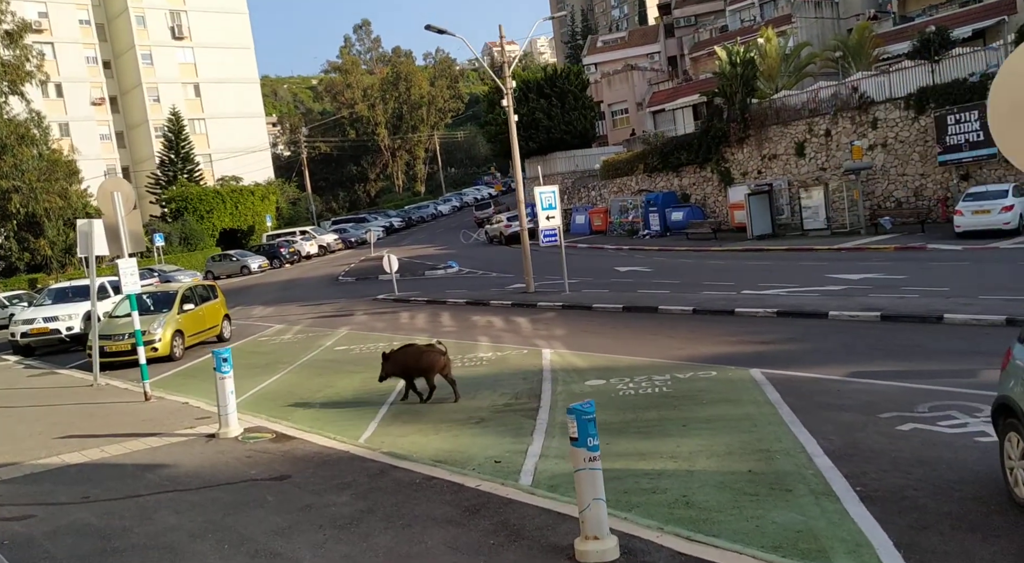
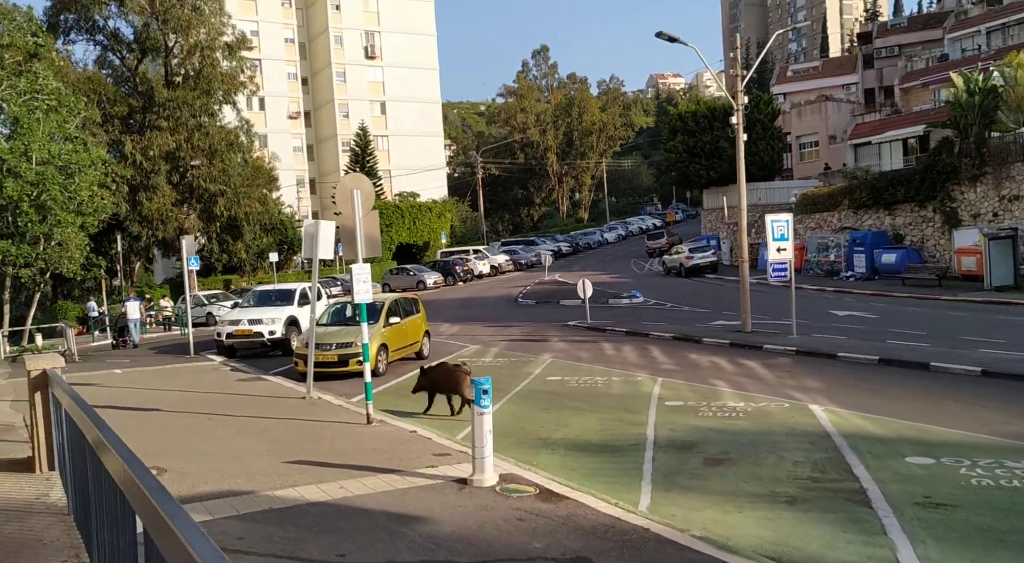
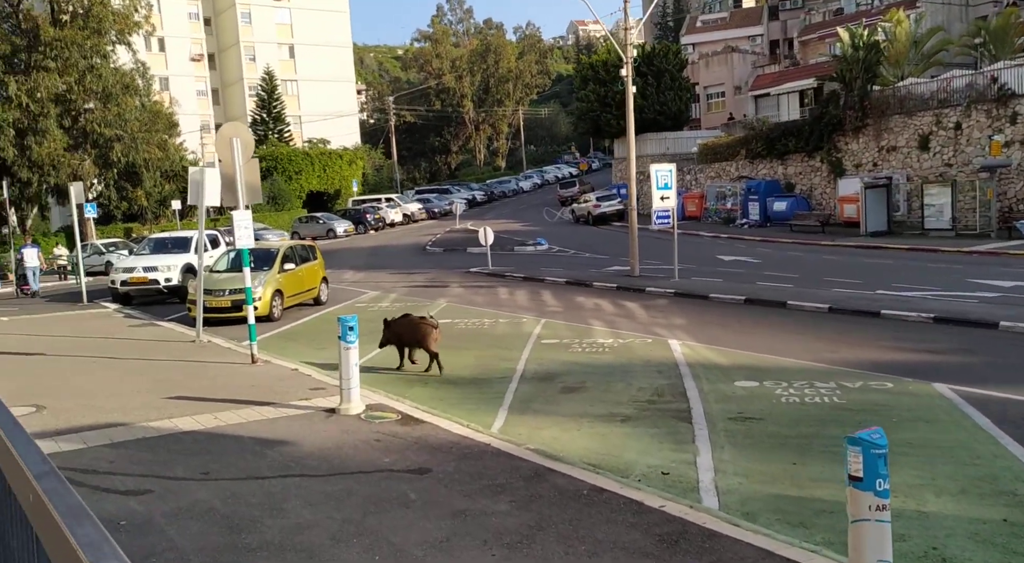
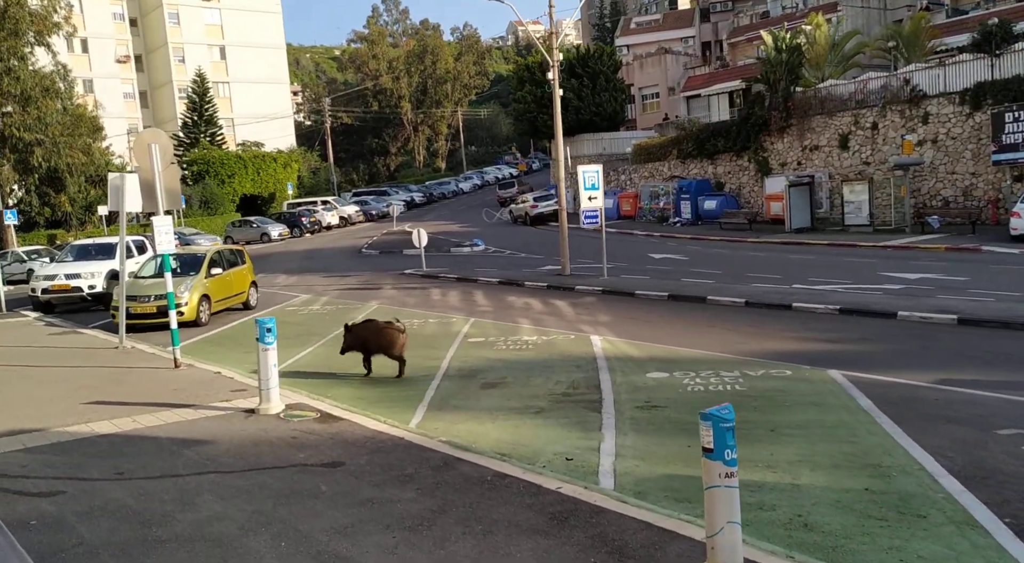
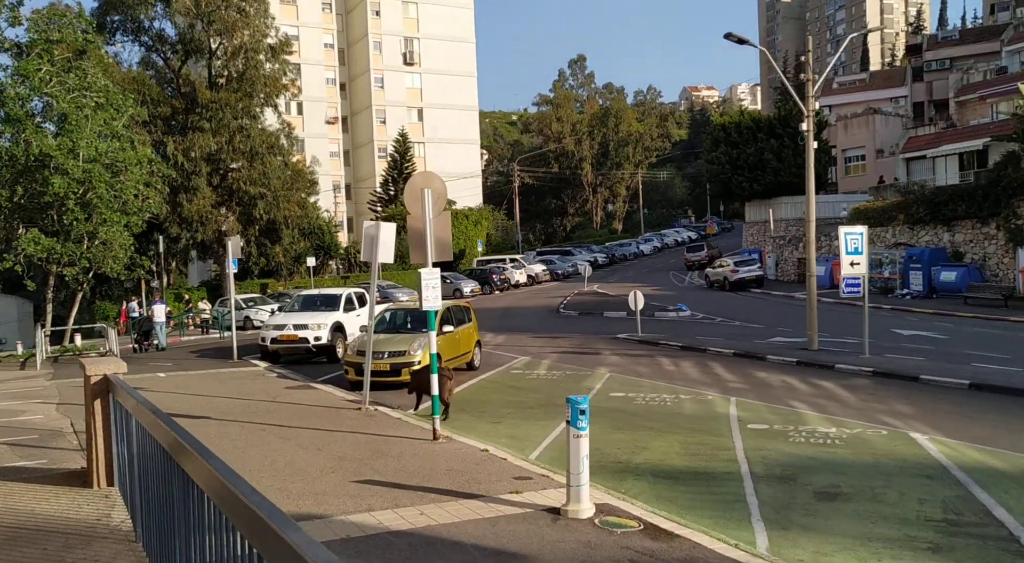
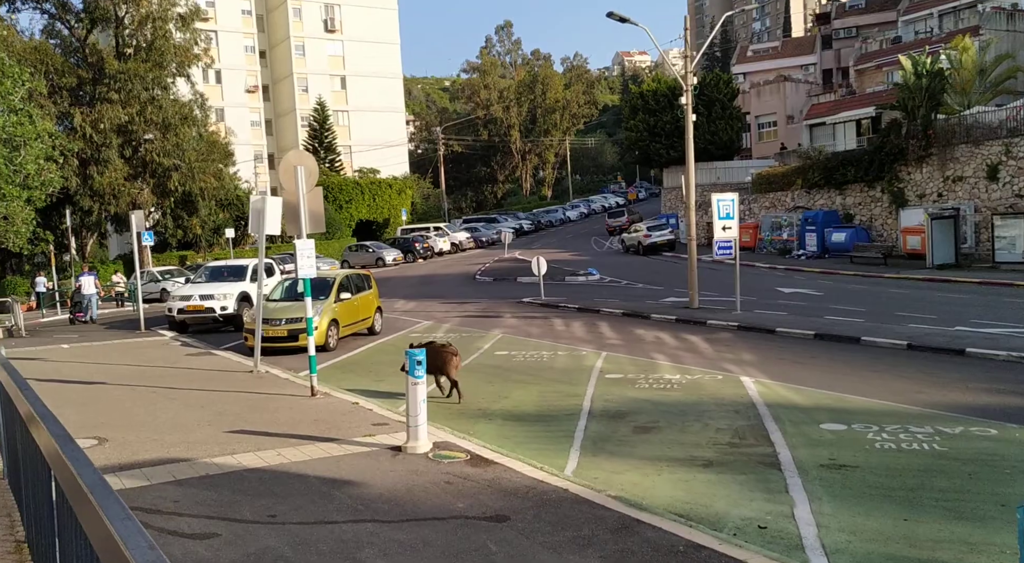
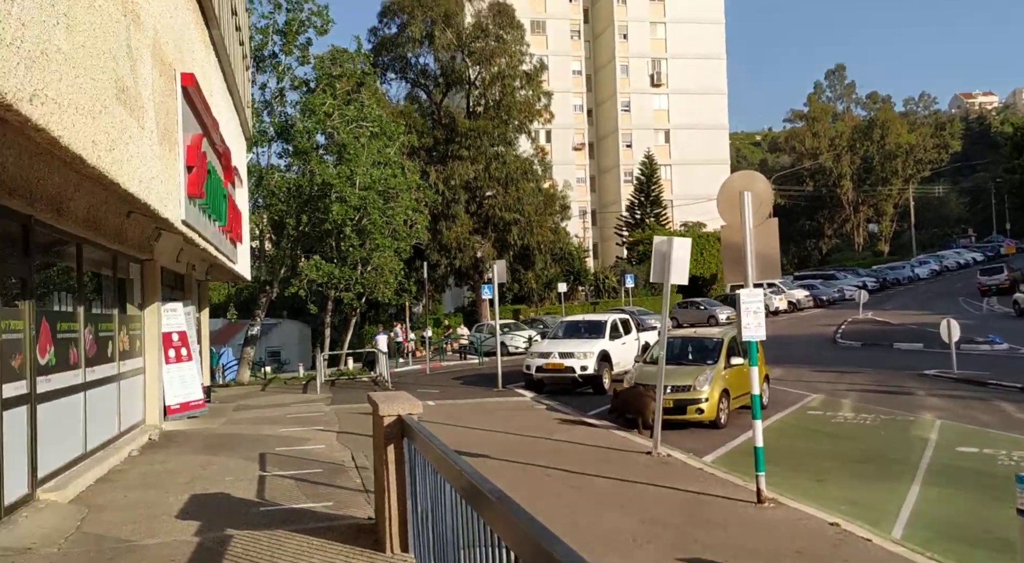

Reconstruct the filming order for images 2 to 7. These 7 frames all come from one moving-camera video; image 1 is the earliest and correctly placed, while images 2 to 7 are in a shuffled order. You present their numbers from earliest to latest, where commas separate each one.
4, 3, 6, 2, 5, 7
